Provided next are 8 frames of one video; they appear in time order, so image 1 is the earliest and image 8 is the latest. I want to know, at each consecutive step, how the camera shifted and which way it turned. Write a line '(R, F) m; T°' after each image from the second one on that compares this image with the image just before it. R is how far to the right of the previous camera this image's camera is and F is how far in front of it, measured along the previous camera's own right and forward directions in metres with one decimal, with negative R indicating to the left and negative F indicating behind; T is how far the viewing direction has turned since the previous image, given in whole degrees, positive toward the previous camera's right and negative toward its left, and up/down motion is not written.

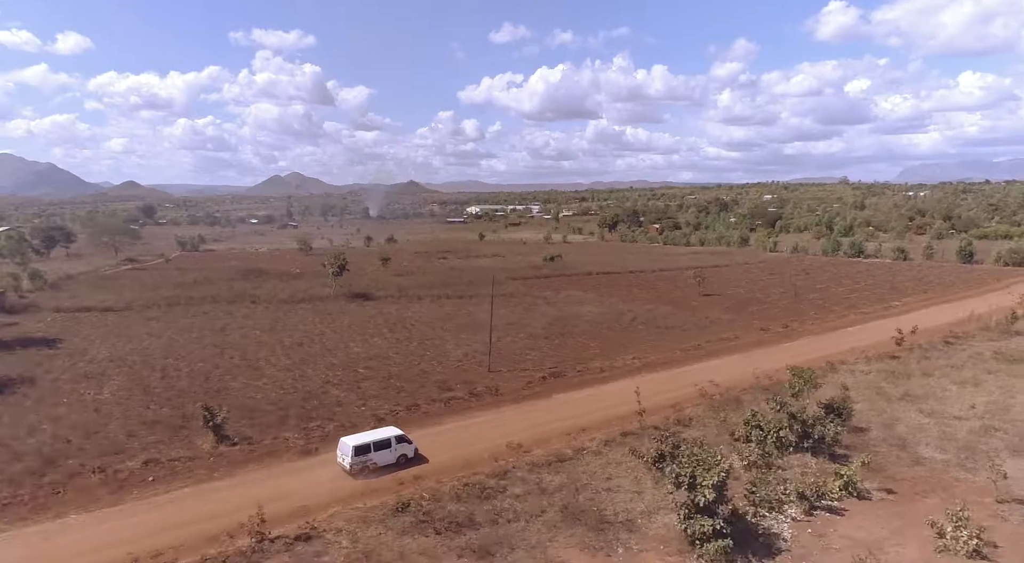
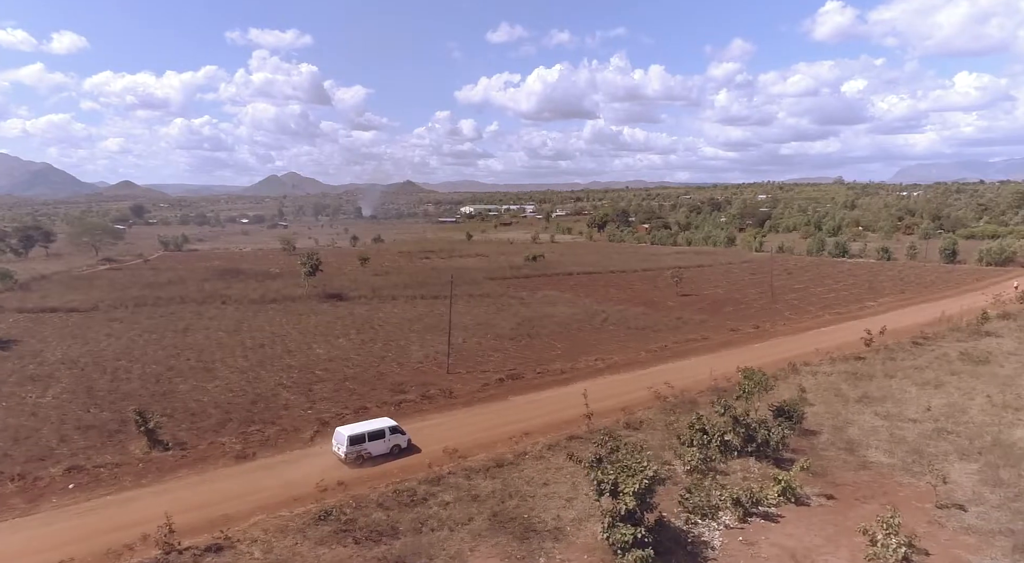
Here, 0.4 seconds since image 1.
(+1.3, +0.3) m; 0°
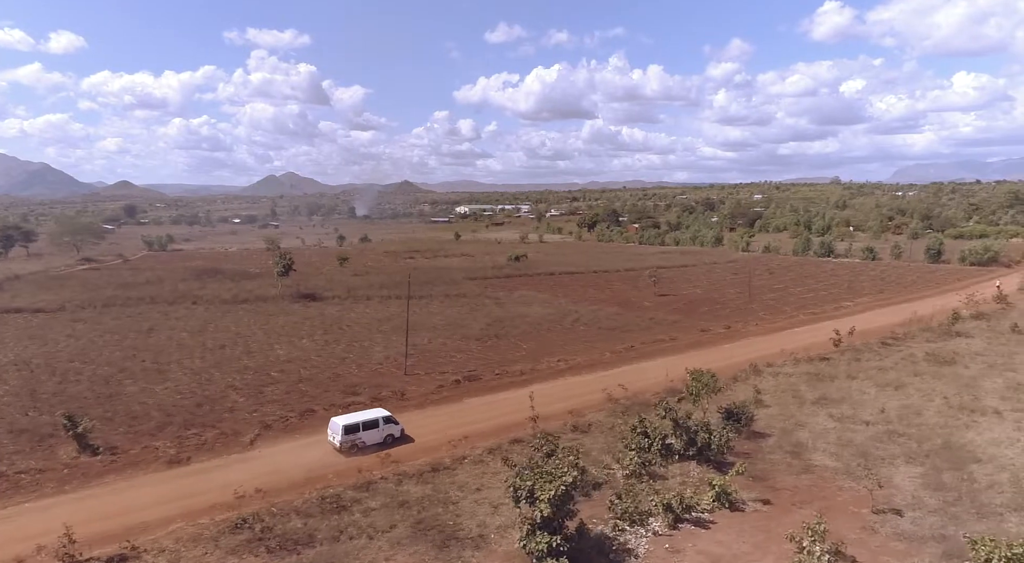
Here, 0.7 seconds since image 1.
(+1.4, +0.3) m; 0°
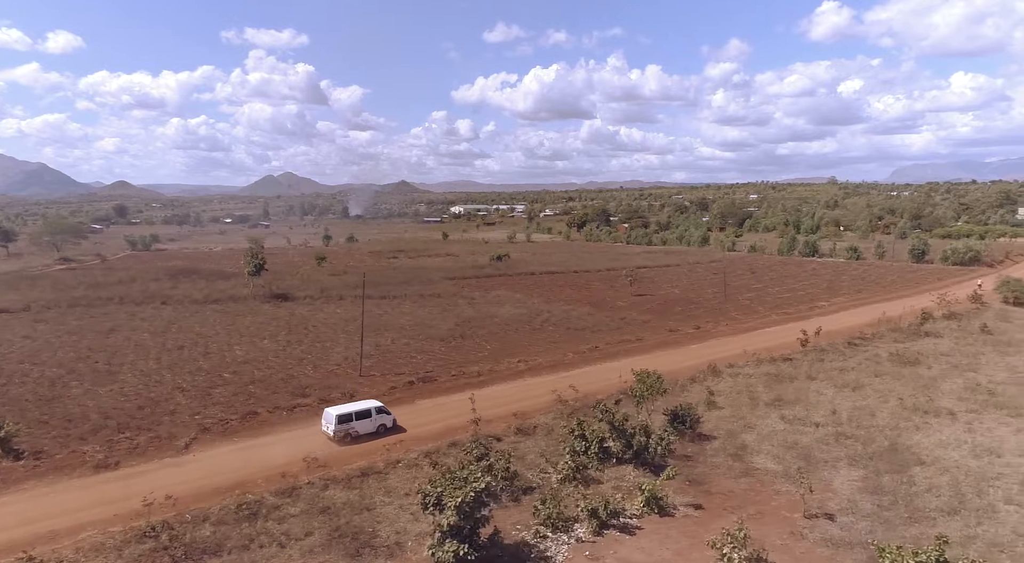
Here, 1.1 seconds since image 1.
(+1.4, +0.3) m; 0°
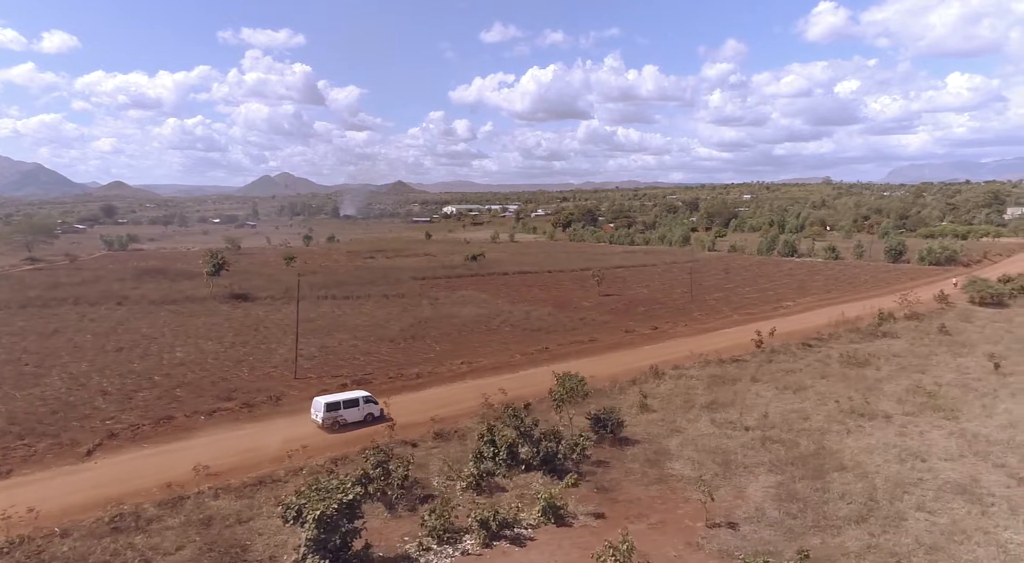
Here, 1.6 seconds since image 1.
(+1.9, +0.4) m; 0°
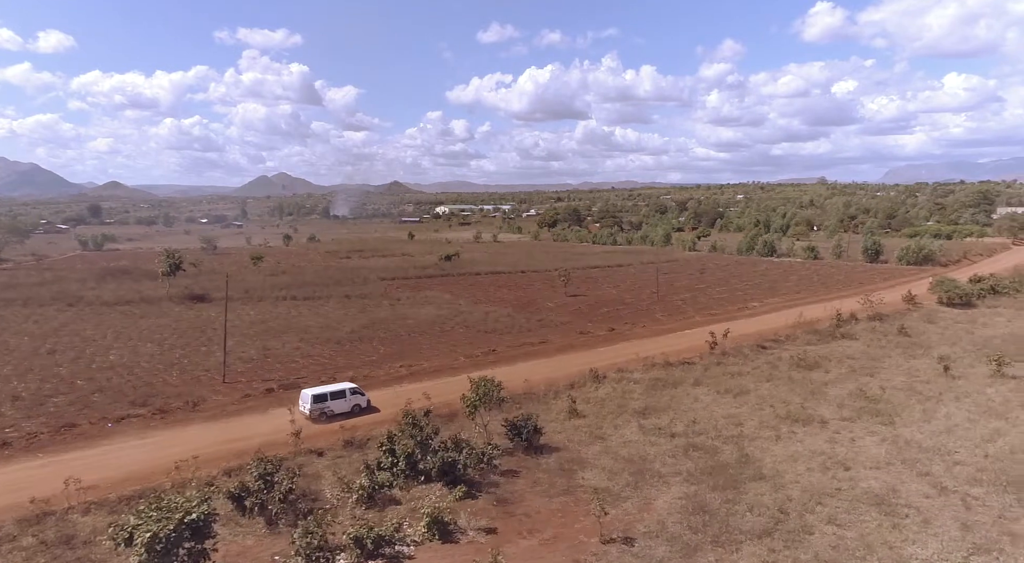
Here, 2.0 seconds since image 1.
(+2.0, +0.6) m; 0°
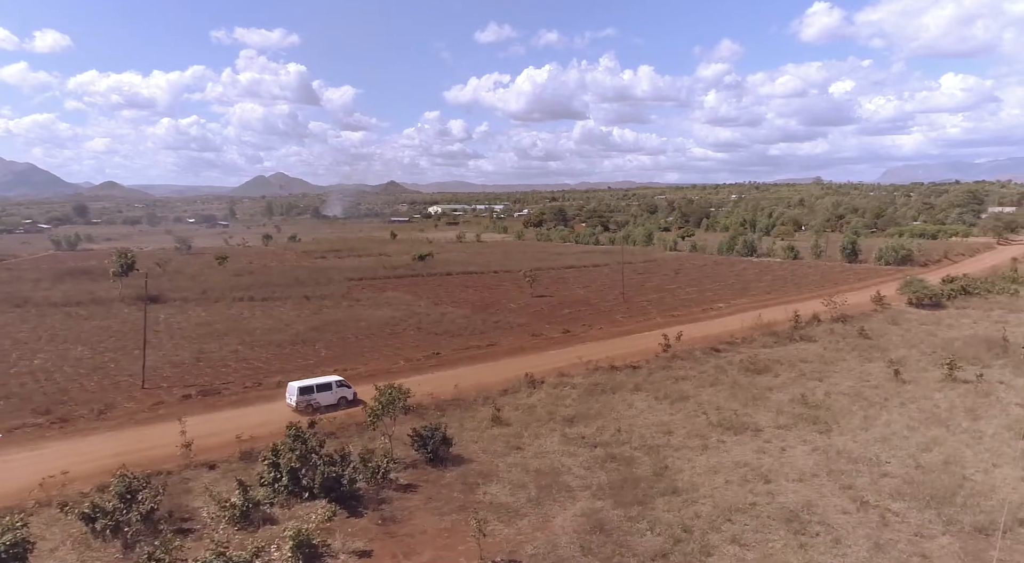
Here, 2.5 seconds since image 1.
(+2.0, +0.8) m; 0°
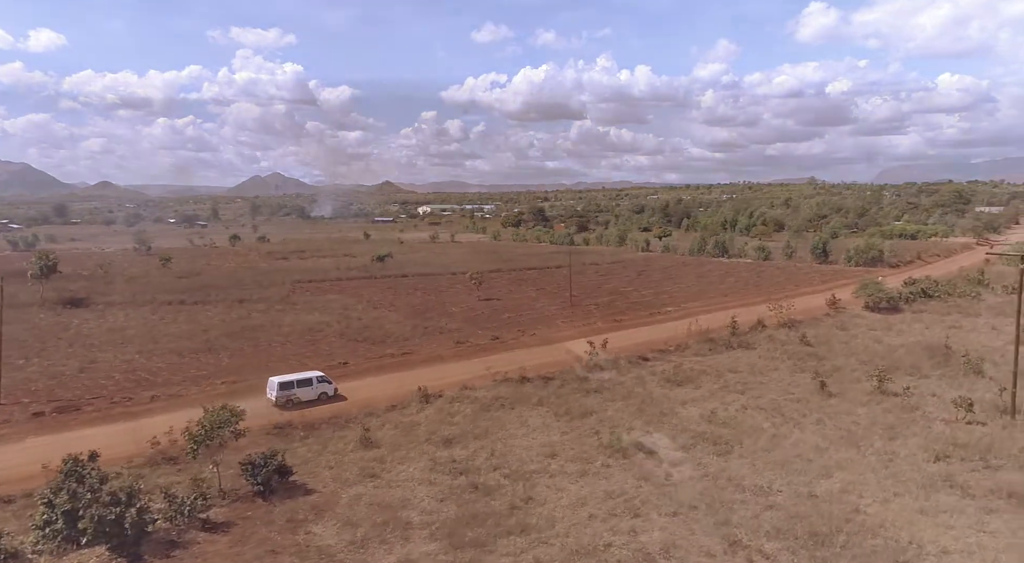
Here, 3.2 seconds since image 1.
(+2.9, +1.4) m; 0°
